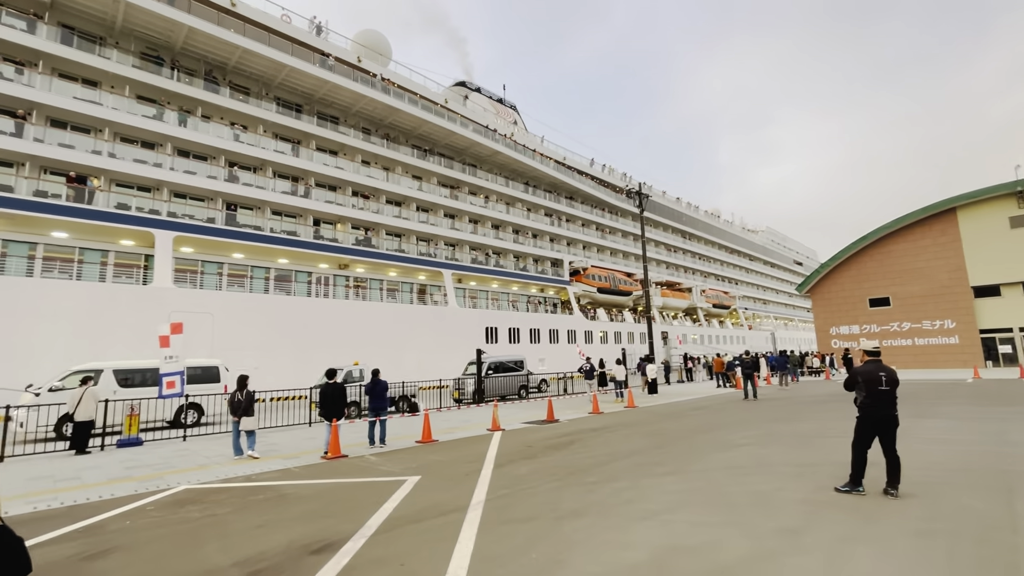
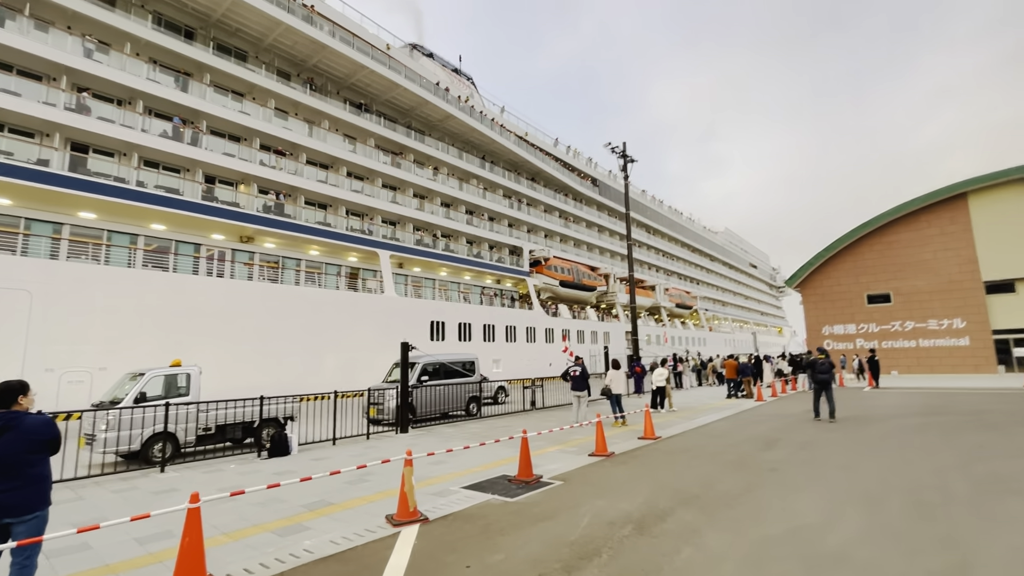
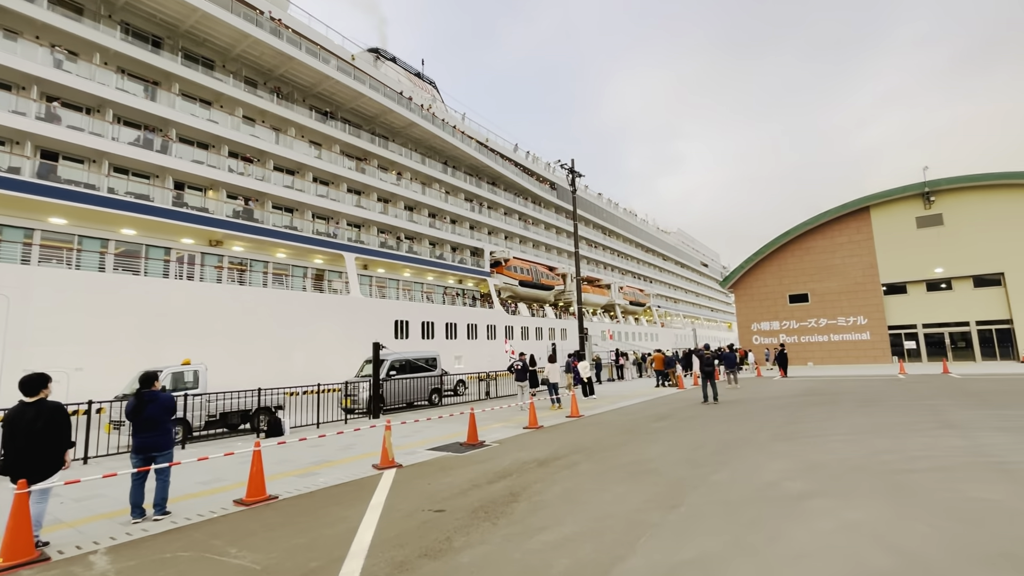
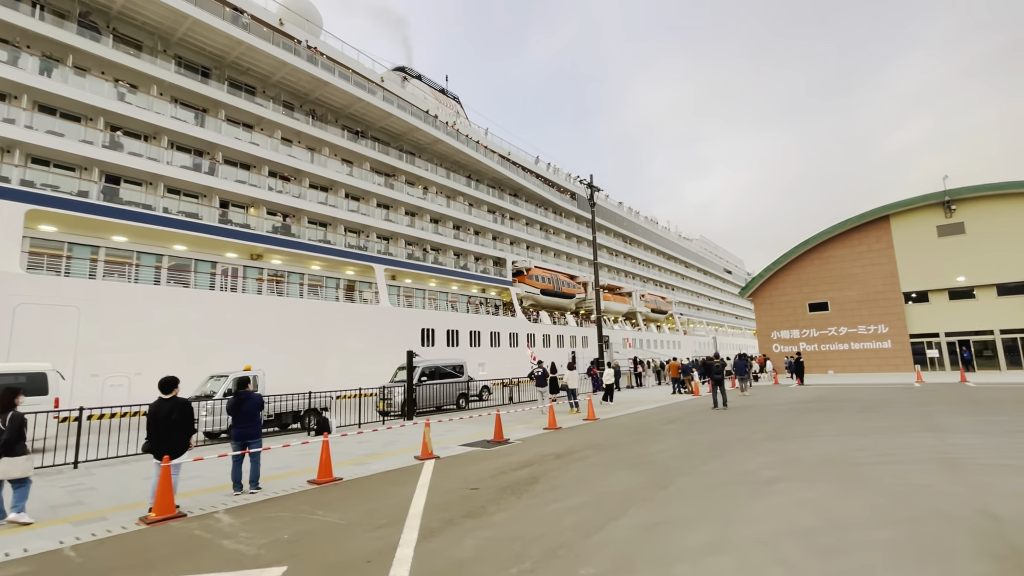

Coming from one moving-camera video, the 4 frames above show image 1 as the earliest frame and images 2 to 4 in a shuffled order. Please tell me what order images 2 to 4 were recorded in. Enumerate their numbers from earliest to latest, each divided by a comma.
4, 3, 2
